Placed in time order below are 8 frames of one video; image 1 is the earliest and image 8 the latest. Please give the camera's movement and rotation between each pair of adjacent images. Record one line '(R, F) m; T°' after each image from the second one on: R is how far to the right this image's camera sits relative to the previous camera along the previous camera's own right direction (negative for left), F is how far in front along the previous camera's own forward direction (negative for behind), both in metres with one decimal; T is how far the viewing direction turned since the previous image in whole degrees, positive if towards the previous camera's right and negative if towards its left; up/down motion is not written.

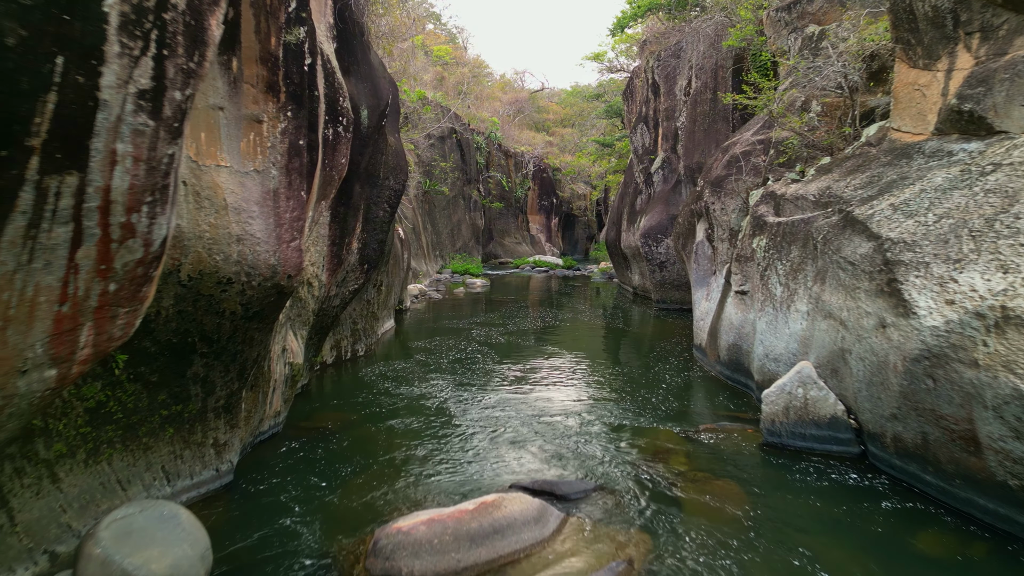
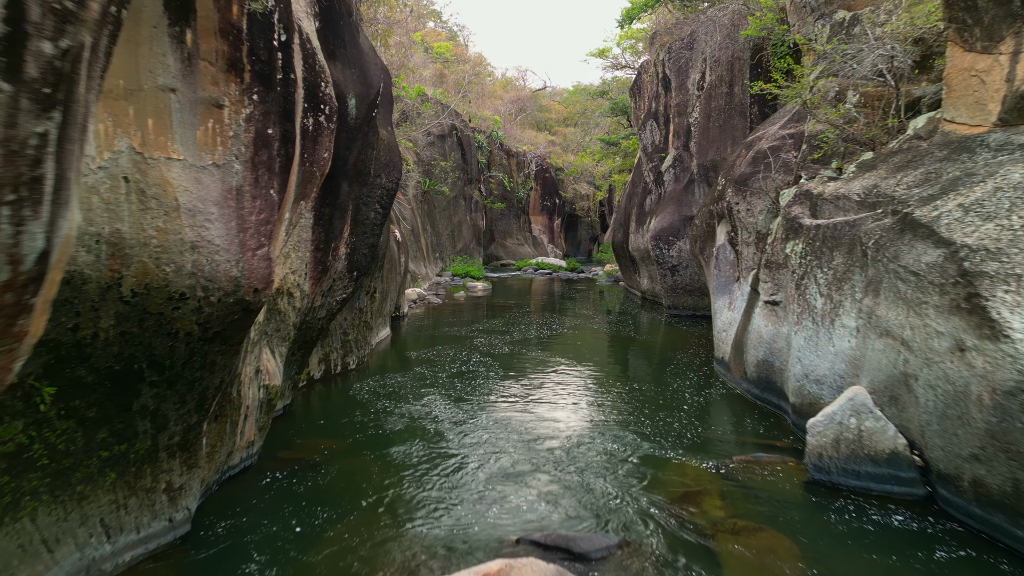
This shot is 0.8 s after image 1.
(0.0, +0.8) m; 0°
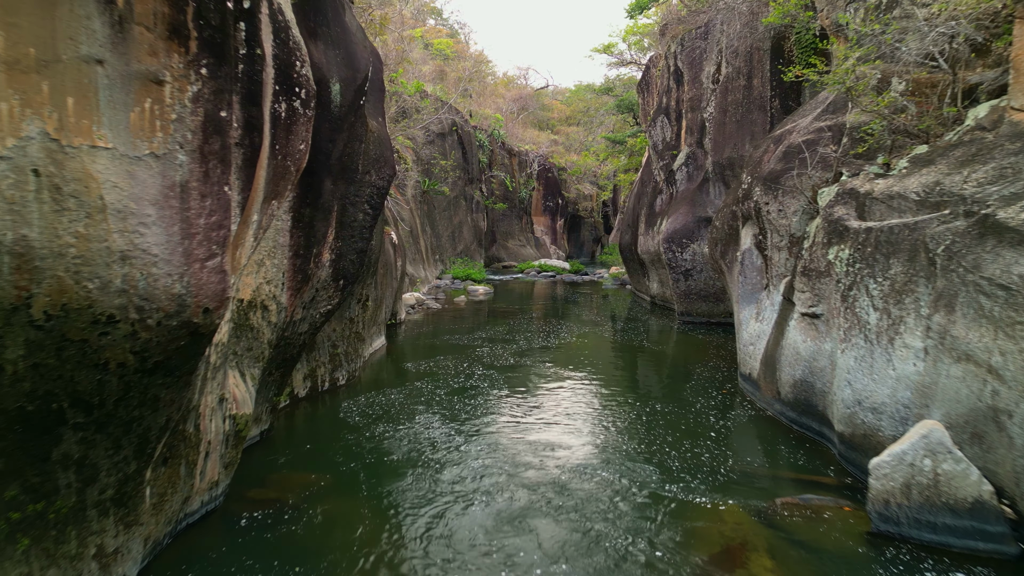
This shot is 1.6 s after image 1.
(0.0, +0.8) m; 0°
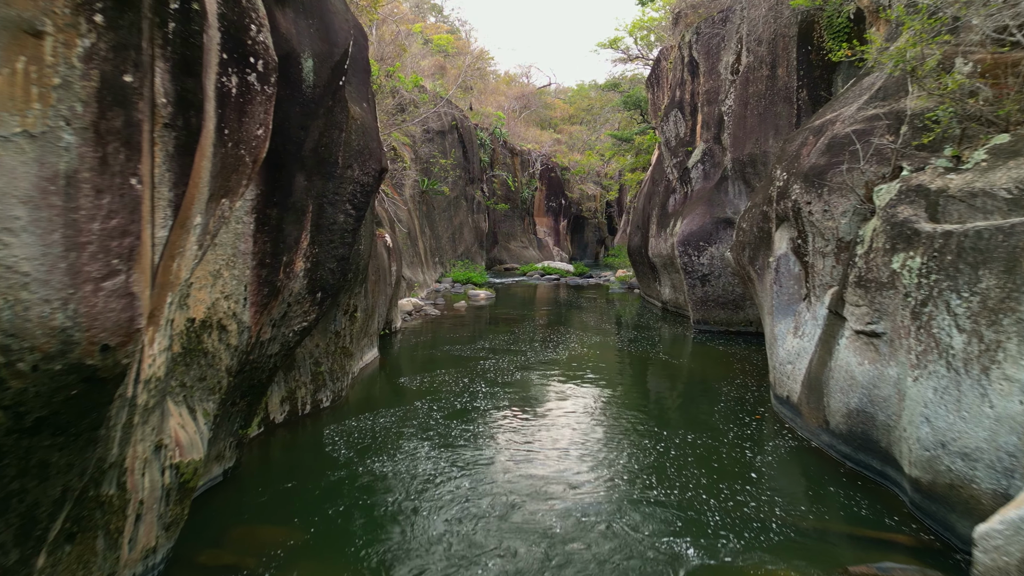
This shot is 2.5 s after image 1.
(0.0, +0.9) m; 0°
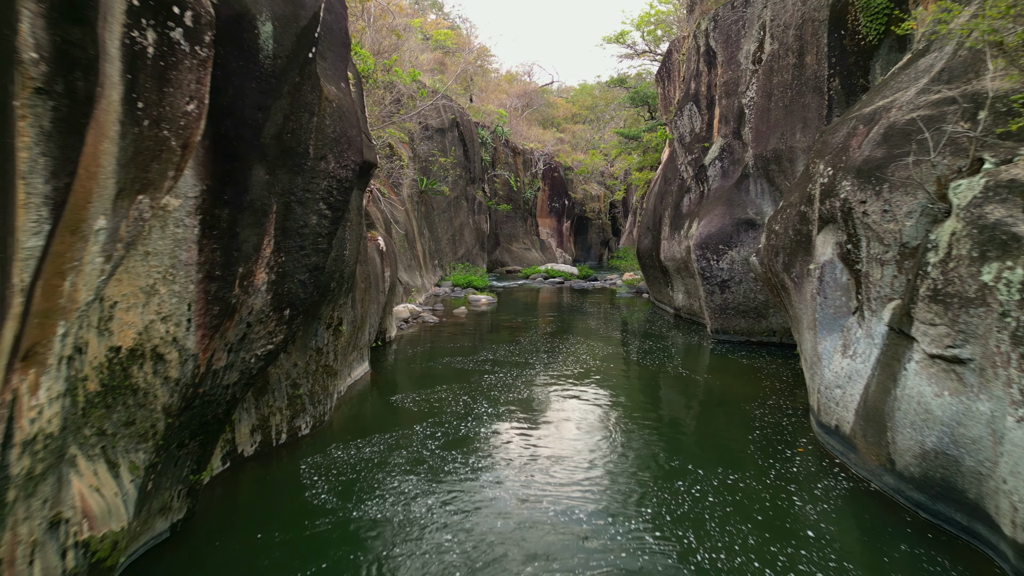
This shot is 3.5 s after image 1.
(0.0, +0.9) m; 0°
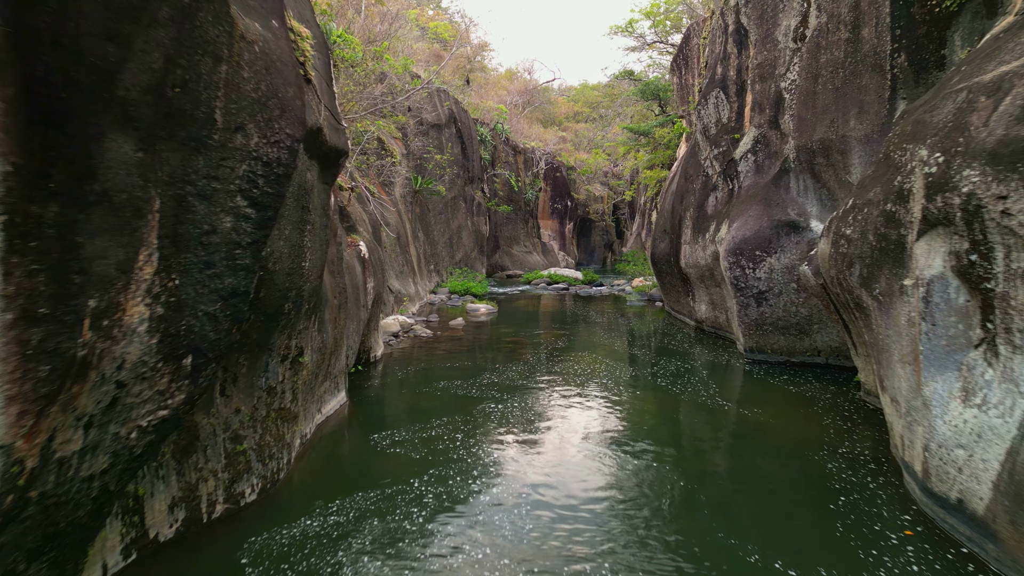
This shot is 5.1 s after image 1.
(-0.1, +1.4) m; 0°
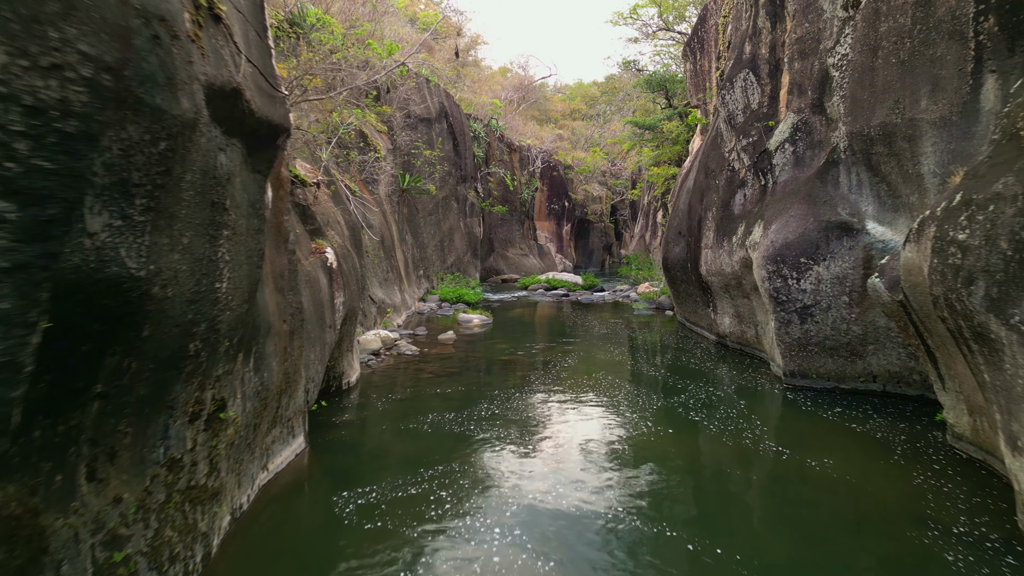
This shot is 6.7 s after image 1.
(0.0, +1.4) m; 0°
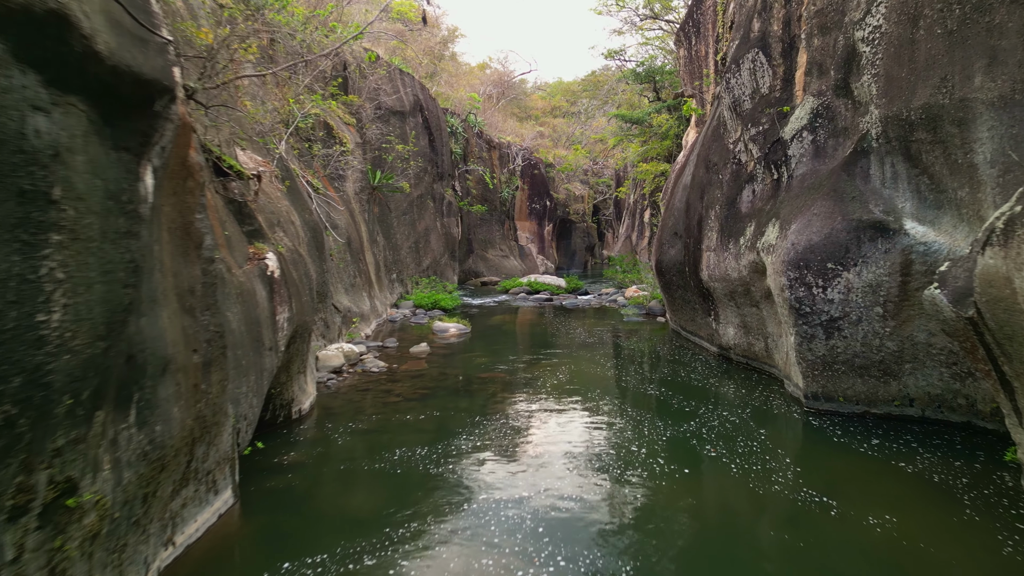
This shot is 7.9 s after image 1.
(0.0, +1.1) m; +2°
